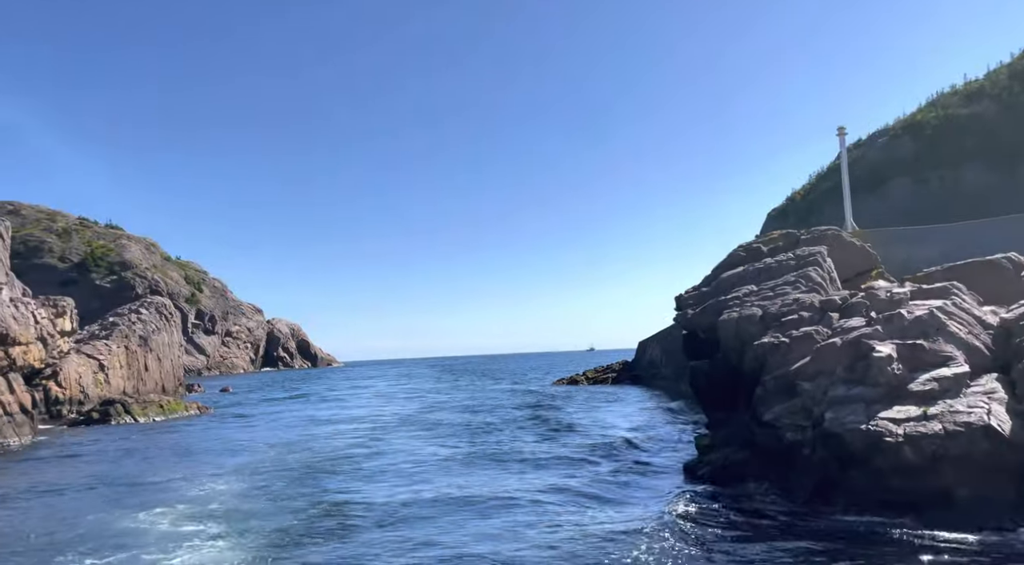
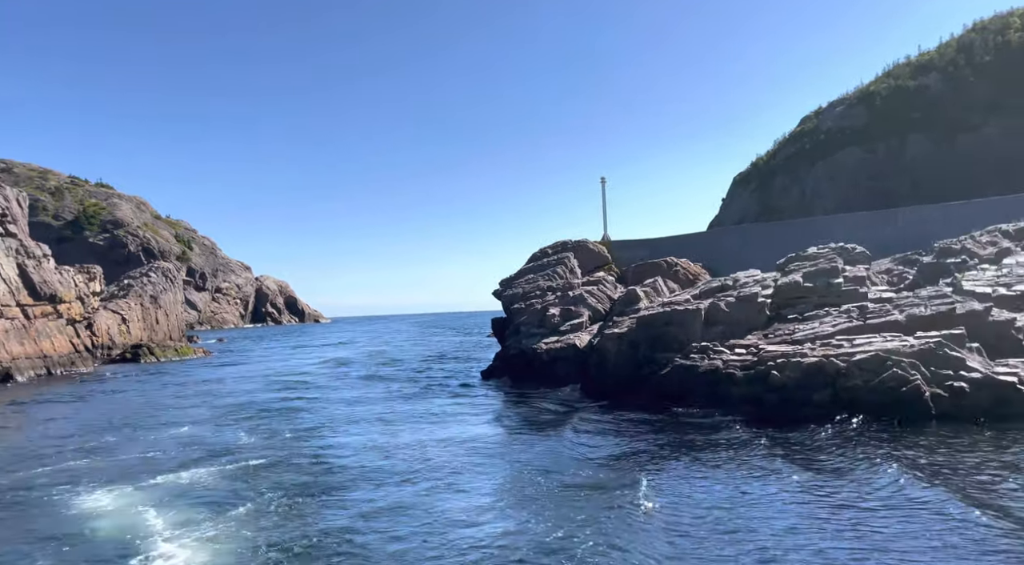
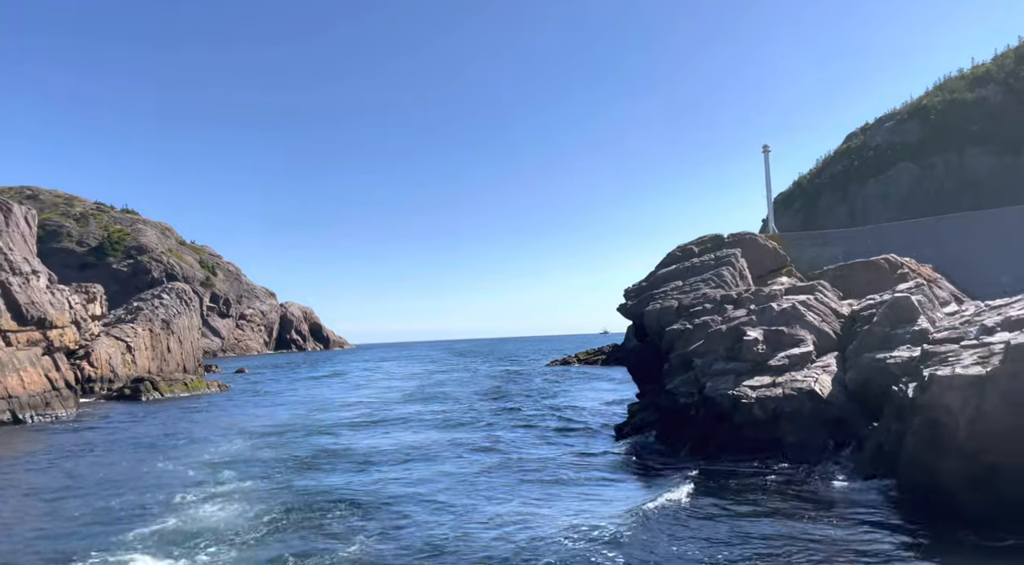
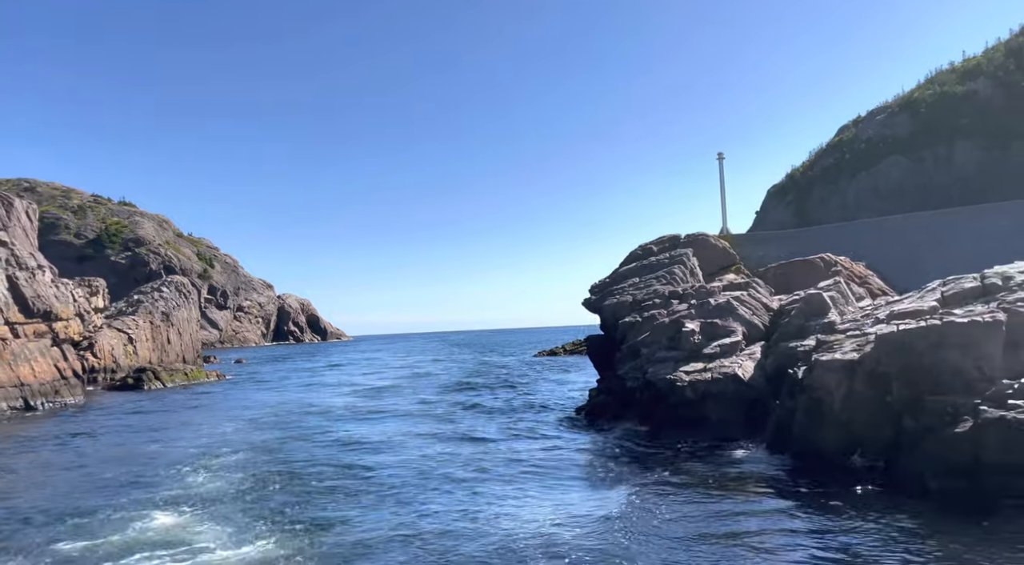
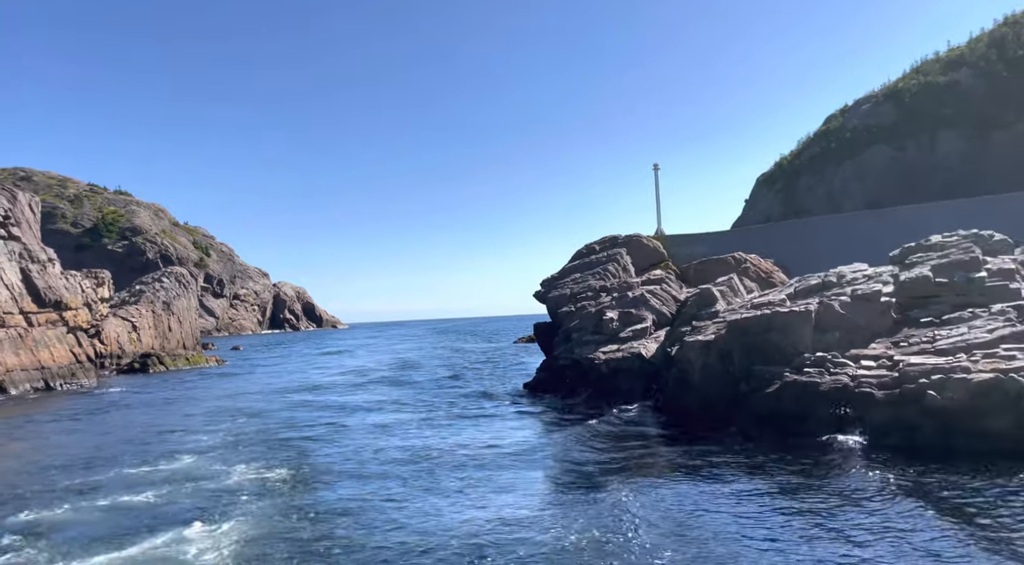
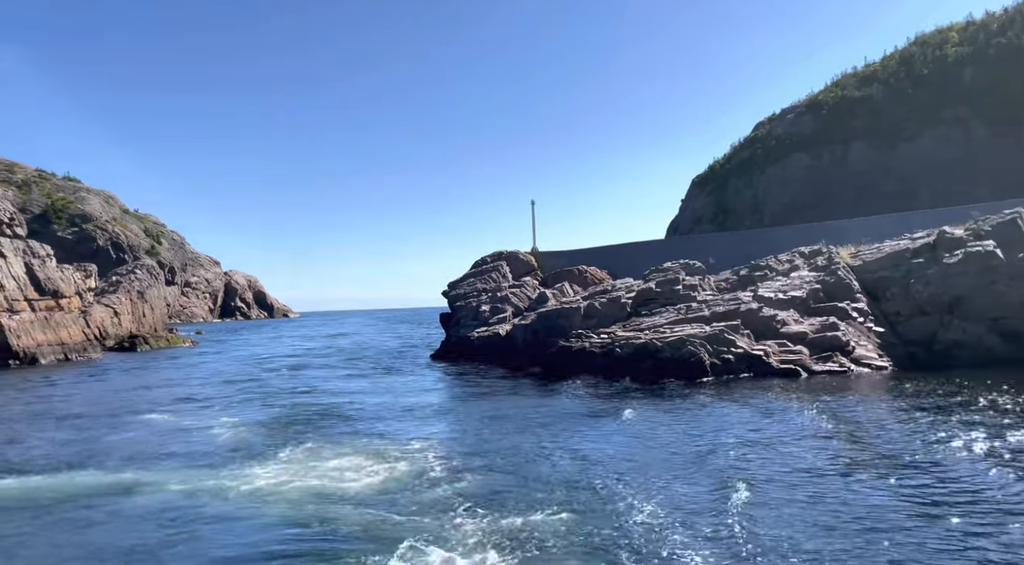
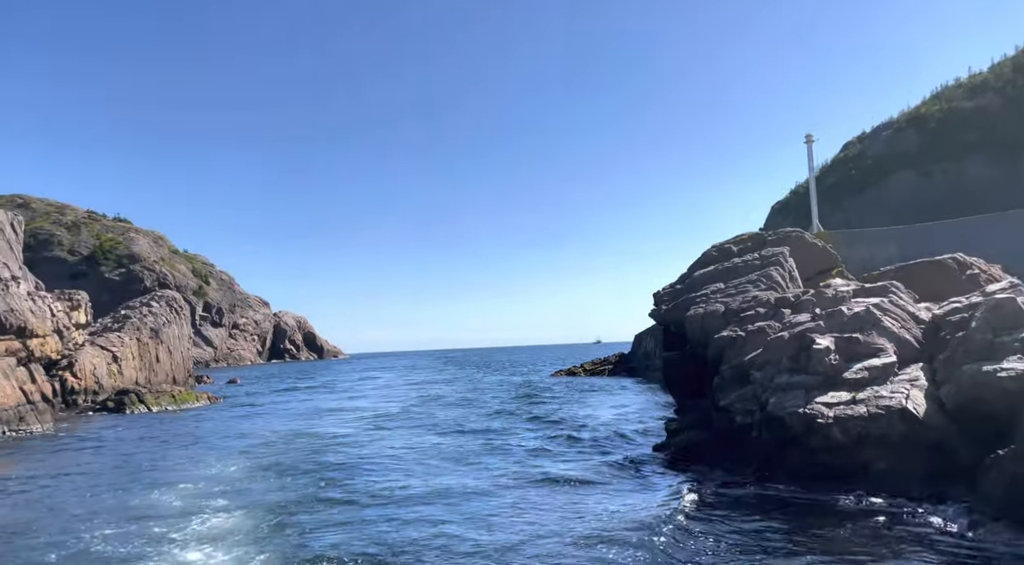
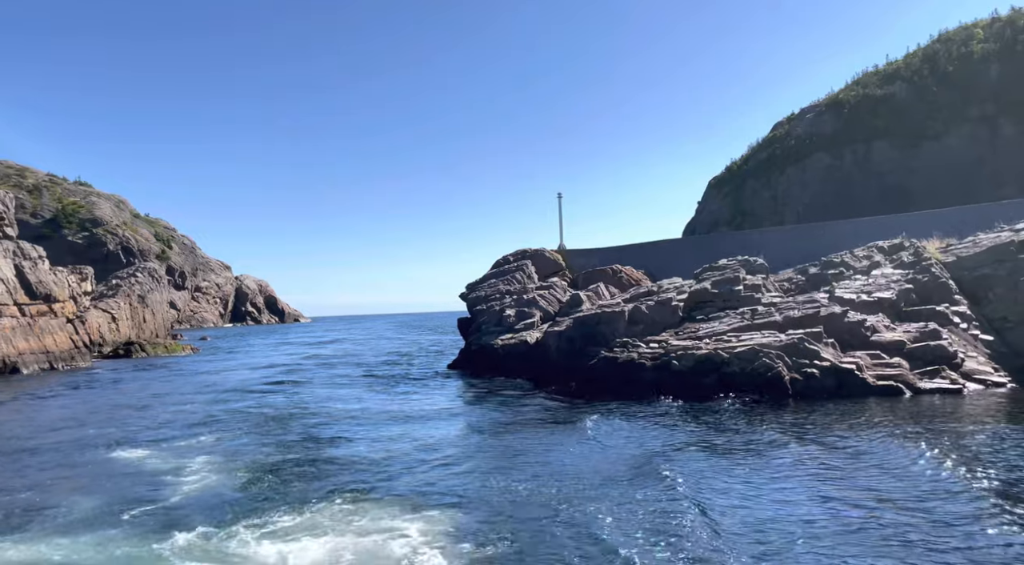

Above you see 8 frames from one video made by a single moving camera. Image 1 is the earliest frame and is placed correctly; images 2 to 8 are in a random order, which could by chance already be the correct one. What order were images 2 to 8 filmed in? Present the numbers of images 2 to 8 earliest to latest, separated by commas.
7, 3, 4, 5, 2, 8, 6
